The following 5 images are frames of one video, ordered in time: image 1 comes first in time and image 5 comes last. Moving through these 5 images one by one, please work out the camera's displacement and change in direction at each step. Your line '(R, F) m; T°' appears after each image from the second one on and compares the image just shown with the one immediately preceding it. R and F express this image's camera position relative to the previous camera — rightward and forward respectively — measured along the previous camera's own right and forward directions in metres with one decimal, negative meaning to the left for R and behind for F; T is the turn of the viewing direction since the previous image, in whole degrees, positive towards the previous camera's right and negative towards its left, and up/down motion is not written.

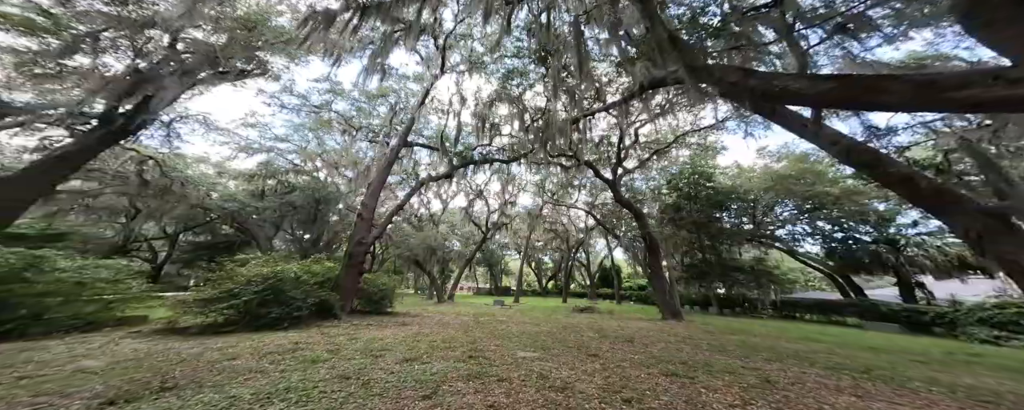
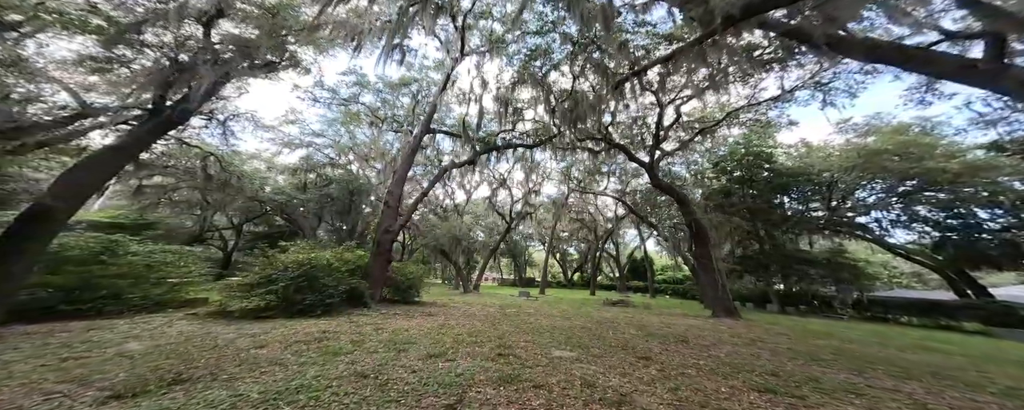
(0.0, +0.5) m; -6°
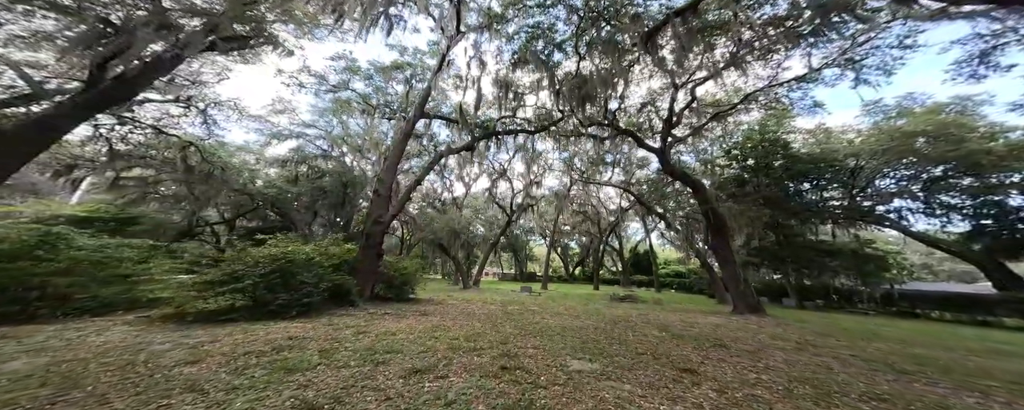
(-0.1, +0.7) m; 0°
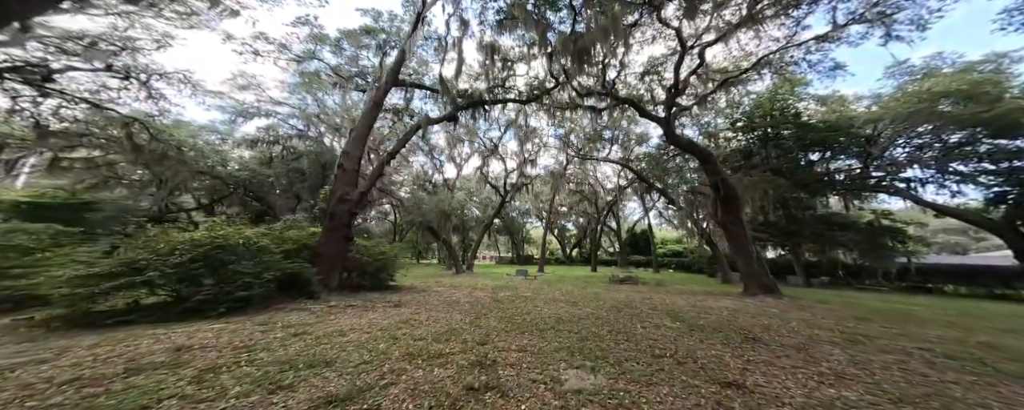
(+0.2, +0.9) m; +1°
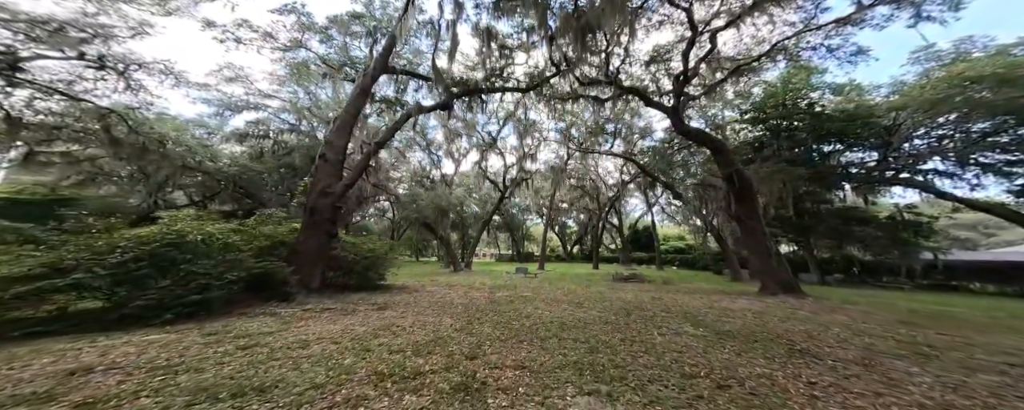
(0.0, +0.5) m; 0°
